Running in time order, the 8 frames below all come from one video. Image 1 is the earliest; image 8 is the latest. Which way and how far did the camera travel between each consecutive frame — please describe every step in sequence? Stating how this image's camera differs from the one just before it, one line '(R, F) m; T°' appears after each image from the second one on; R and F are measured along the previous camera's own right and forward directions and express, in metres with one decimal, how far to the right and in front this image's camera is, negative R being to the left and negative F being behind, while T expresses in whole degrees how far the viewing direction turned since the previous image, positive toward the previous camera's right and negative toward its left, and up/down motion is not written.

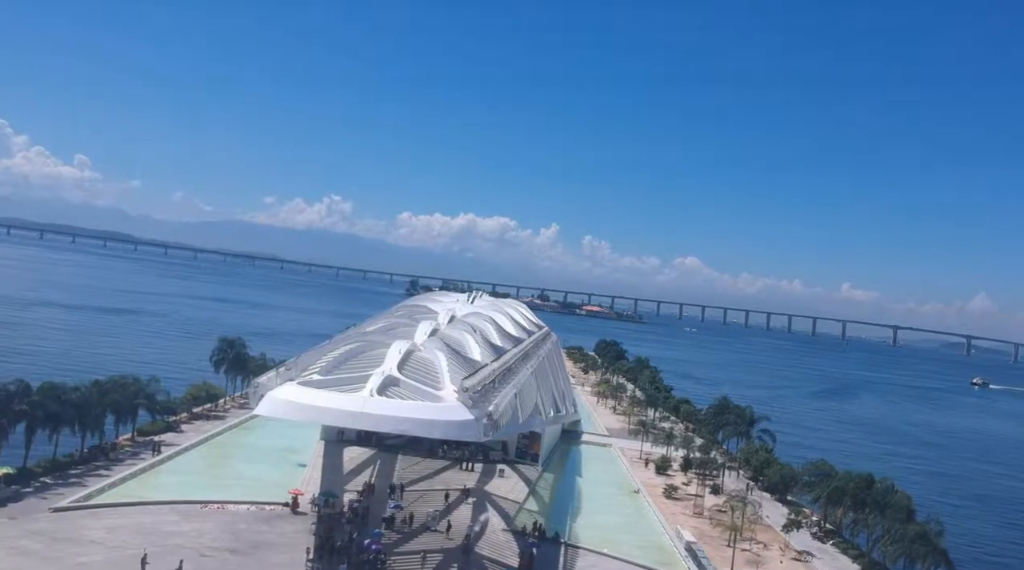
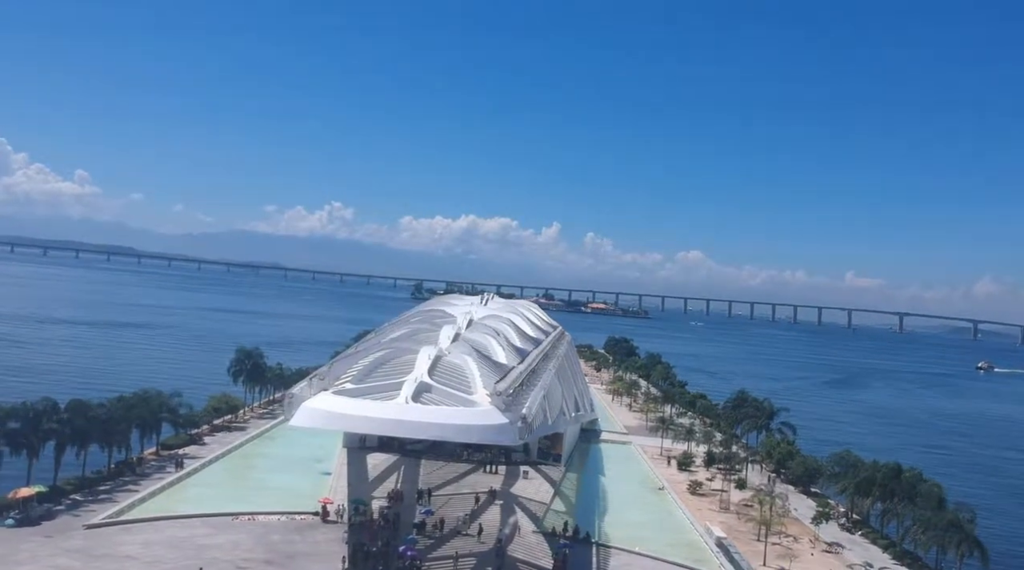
(-0.7, 0.0) m; 0°
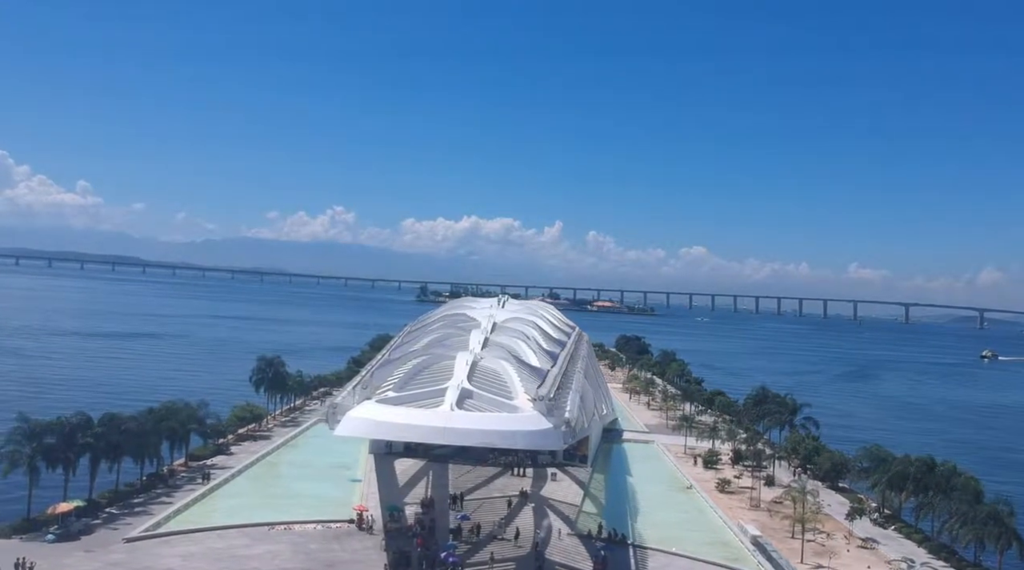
(-1.0, 0.0) m; 0°
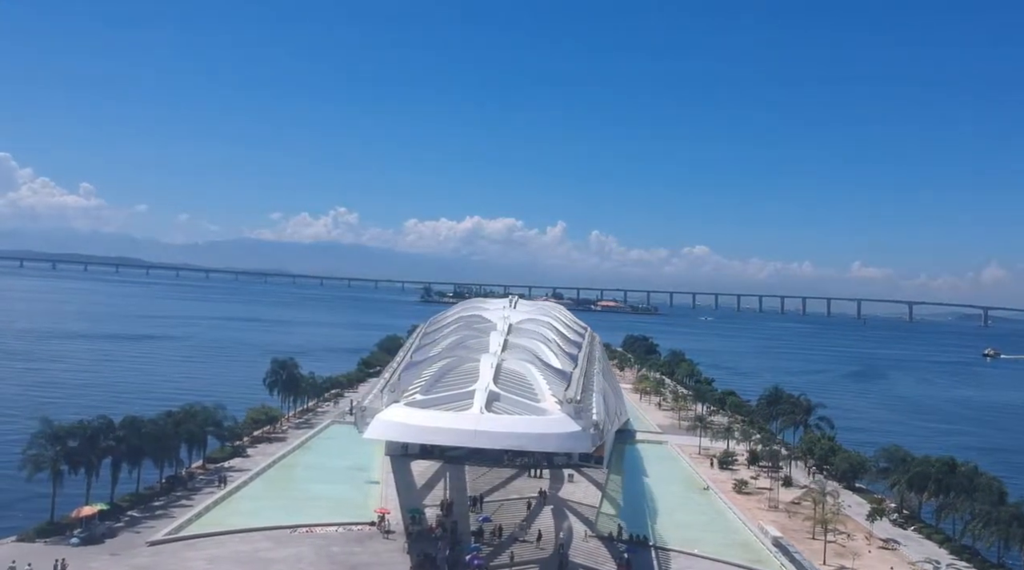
(-0.7, 0.0) m; 0°
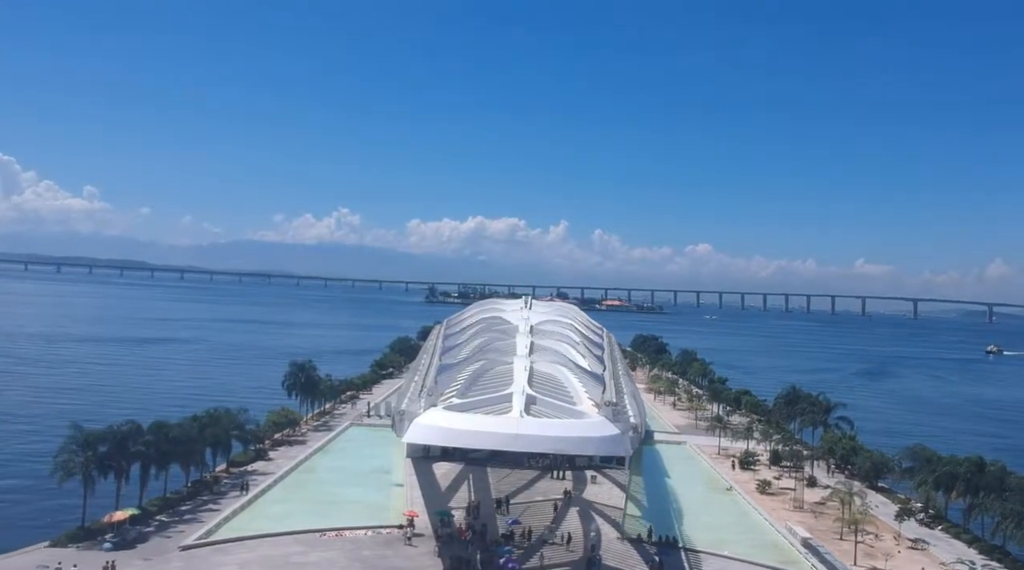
(-0.9, +0.1) m; 0°
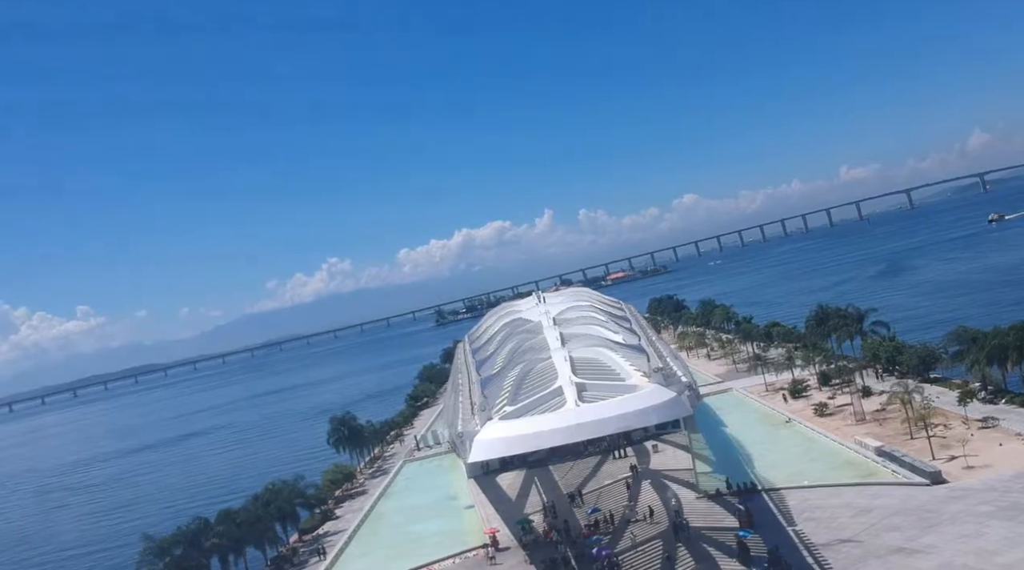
(-0.5, 0.0) m; 0°
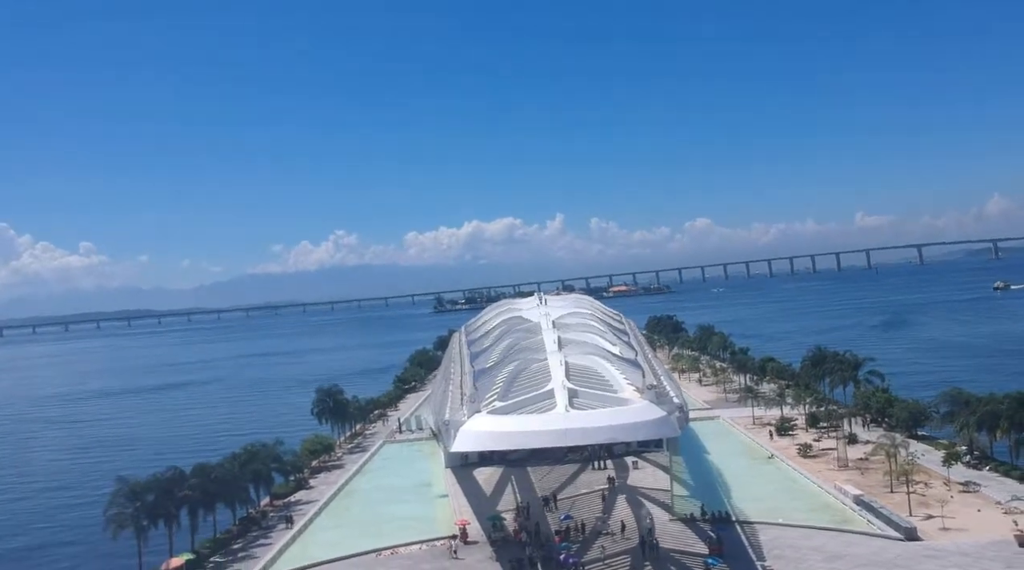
(-0.1, 0.0) m; 0°
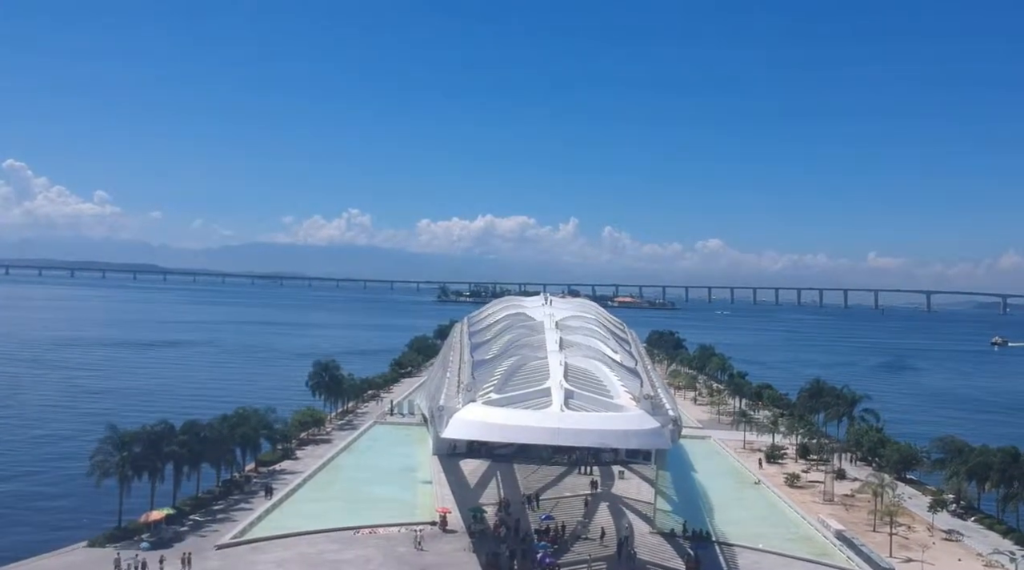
(-0.1, 0.0) m; 0°
